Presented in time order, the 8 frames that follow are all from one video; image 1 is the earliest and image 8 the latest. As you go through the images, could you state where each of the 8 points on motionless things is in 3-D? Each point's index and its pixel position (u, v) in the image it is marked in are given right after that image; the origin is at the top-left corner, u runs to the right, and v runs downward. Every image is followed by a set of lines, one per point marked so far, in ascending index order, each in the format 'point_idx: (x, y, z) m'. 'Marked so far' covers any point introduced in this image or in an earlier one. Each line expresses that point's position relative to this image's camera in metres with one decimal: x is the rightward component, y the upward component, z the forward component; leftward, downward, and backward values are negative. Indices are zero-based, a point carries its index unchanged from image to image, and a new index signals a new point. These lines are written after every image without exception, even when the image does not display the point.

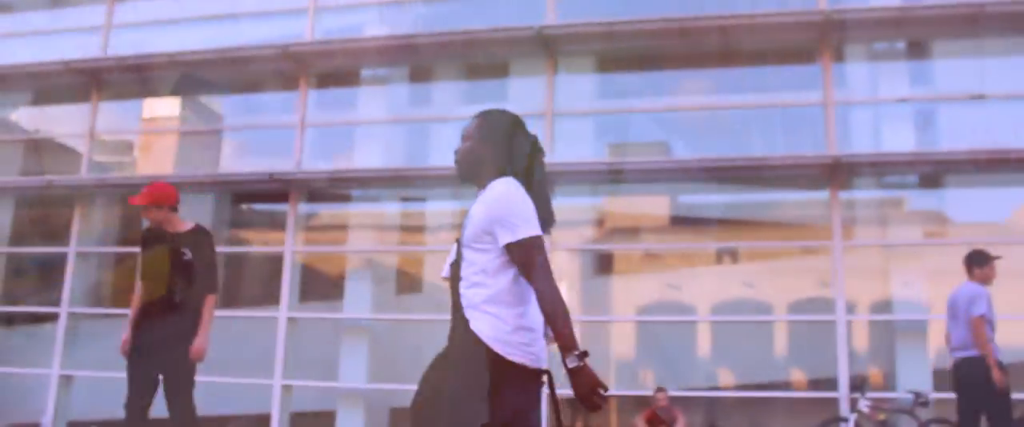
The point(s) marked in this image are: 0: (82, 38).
0: (-5.5, +2.2, +11.3) m
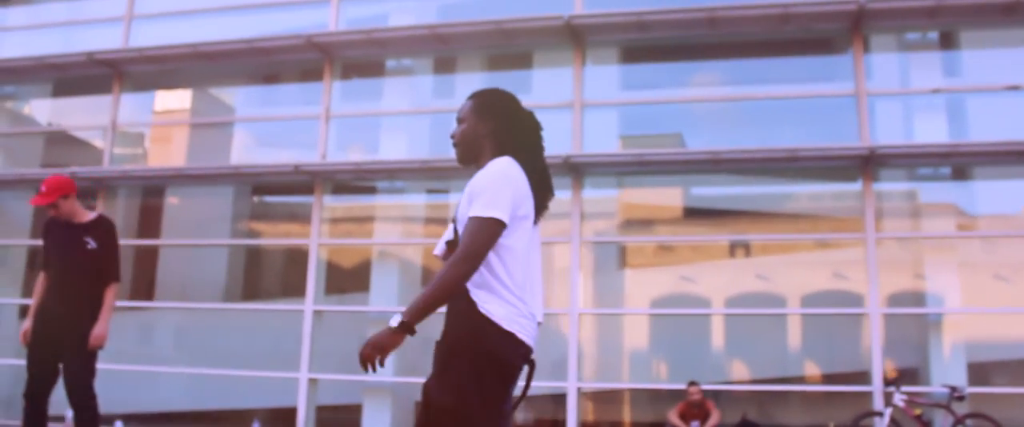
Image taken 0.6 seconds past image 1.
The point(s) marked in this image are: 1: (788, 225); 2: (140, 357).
0: (-5.2, +2.3, +11.2) m
1: (+3.0, -0.1, +9.5) m
2: (-4.5, -1.7, +10.6) m
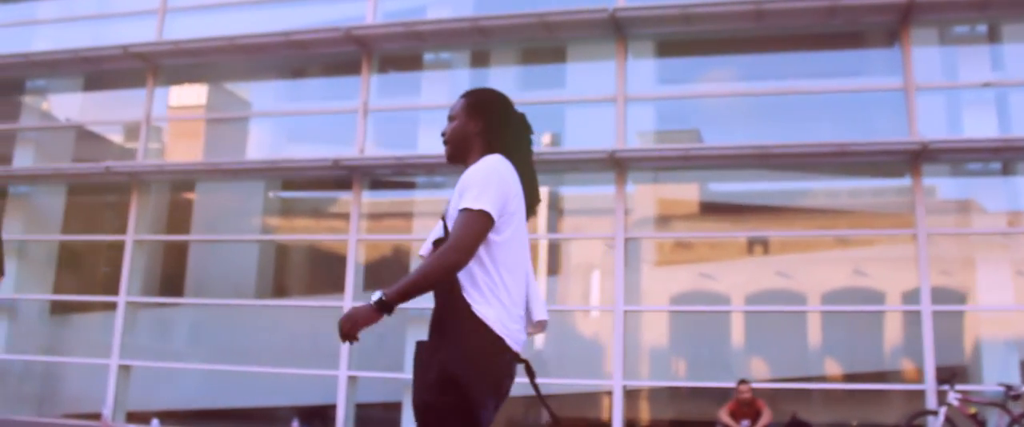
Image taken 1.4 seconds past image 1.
0: (-4.7, +2.4, +11.1) m
1: (+3.4, -0.1, +9.4) m
2: (-4.0, -1.7, +10.4) m
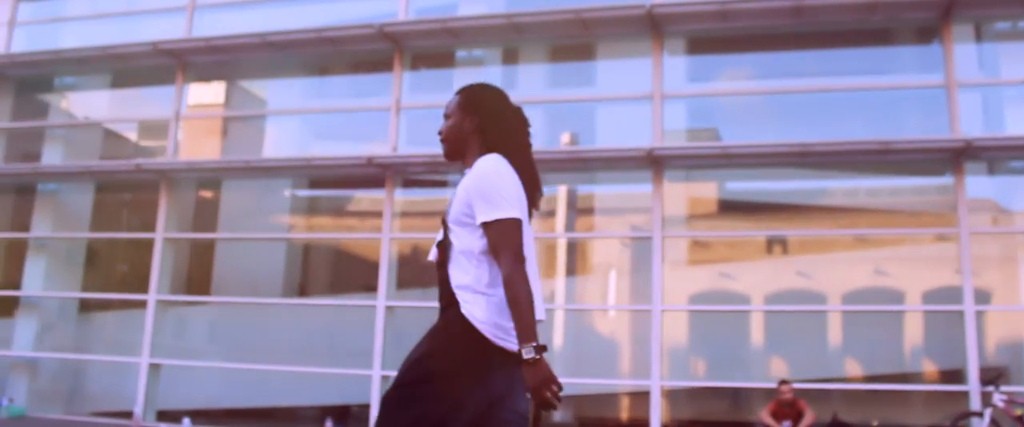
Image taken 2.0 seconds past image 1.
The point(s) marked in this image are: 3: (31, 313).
0: (-4.4, +2.4, +11.0) m
1: (+3.8, -0.1, +9.3) m
2: (-3.6, -1.7, +10.4) m
3: (-6.1, -1.3, +11.1) m
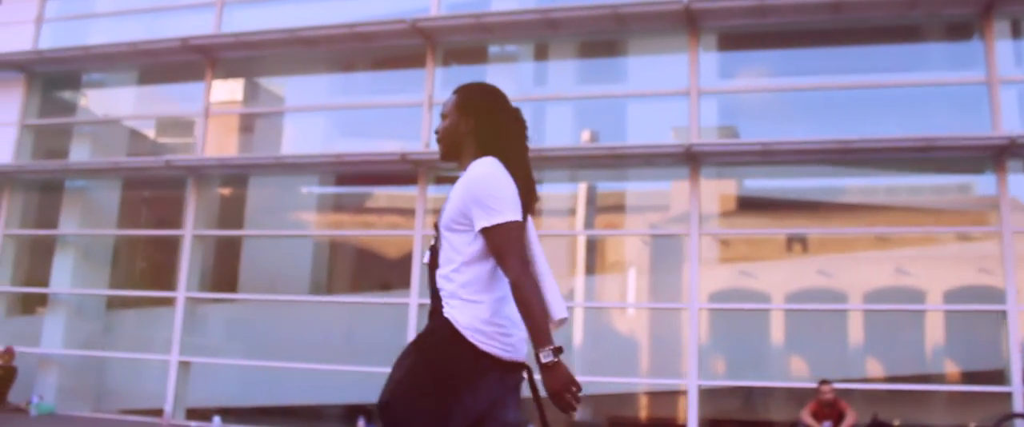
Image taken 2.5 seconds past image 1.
0: (-4.0, +2.5, +10.9) m
1: (+4.2, -0.1, +9.1) m
2: (-3.3, -1.6, +10.3) m
3: (-5.7, -1.2, +11.1) m
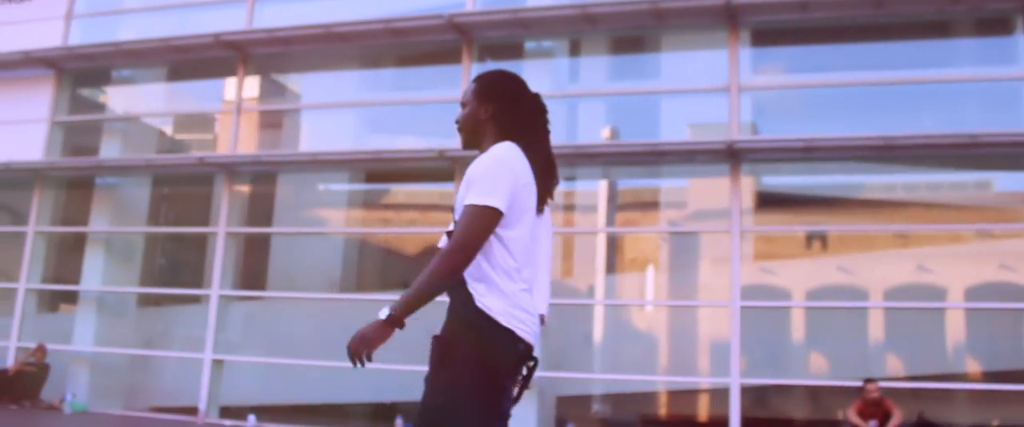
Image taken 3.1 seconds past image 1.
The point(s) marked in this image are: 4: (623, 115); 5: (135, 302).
0: (-3.6, +2.5, +10.9) m
1: (+4.6, 0.0, +9.0) m
2: (-2.8, -1.6, +10.3) m
3: (-5.3, -1.2, +11.0) m
4: (+1.2, +1.1, +9.7) m
5: (-4.7, -1.1, +10.9) m
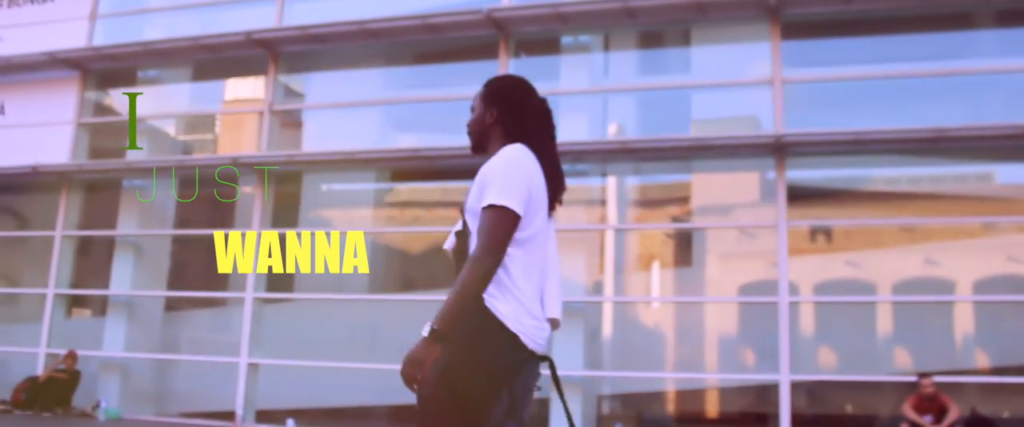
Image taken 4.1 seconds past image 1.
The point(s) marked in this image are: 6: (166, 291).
0: (-3.2, +2.5, +10.7) m
1: (+5.0, +0.1, +9.0) m
2: (-2.4, -1.6, +10.1) m
3: (-4.9, -1.2, +10.9) m
4: (+1.7, +1.2, +9.7) m
5: (-4.2, -1.1, +10.7) m
6: (-4.2, -0.9, +10.8) m
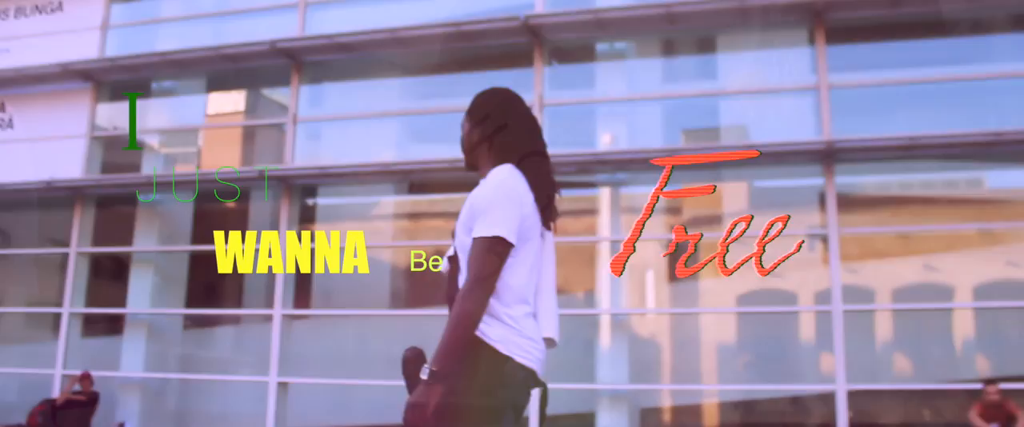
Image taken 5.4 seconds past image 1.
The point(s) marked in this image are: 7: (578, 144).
0: (-2.8, +2.3, +10.4) m
1: (+5.4, 0.0, +8.9) m
2: (-2.0, -1.7, +9.8) m
3: (-4.5, -1.4, +10.4) m
4: (+2.0, +1.1, +9.5) m
5: (-3.8, -1.3, +10.3) m
6: (-3.8, -1.1, +10.4) m
7: (+0.7, +0.8, +9.5) m
